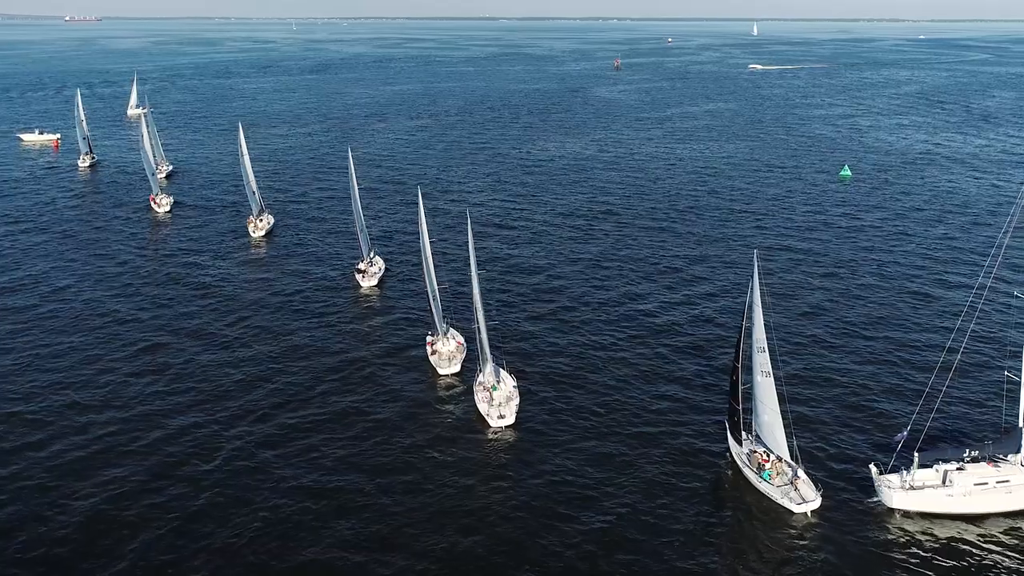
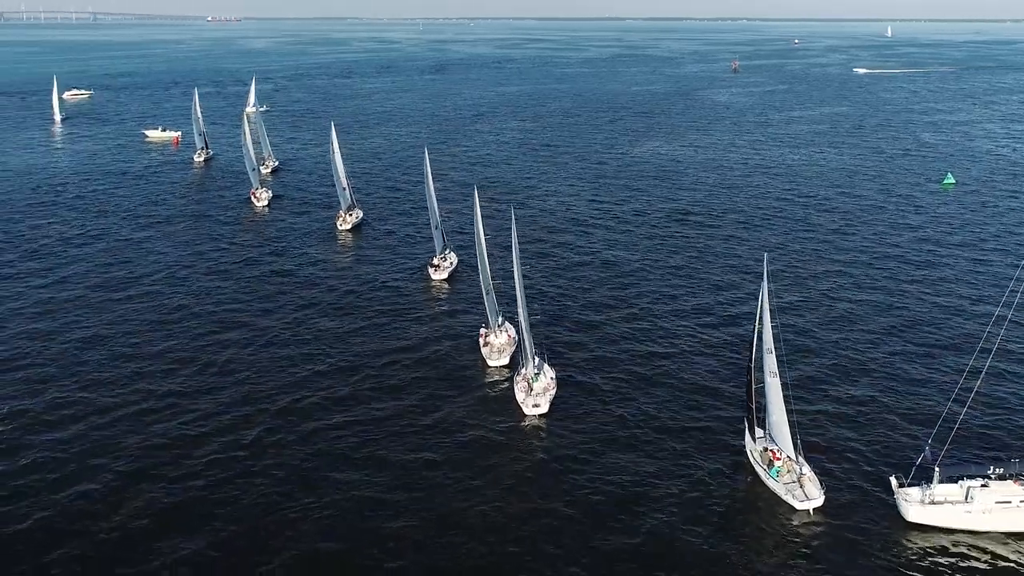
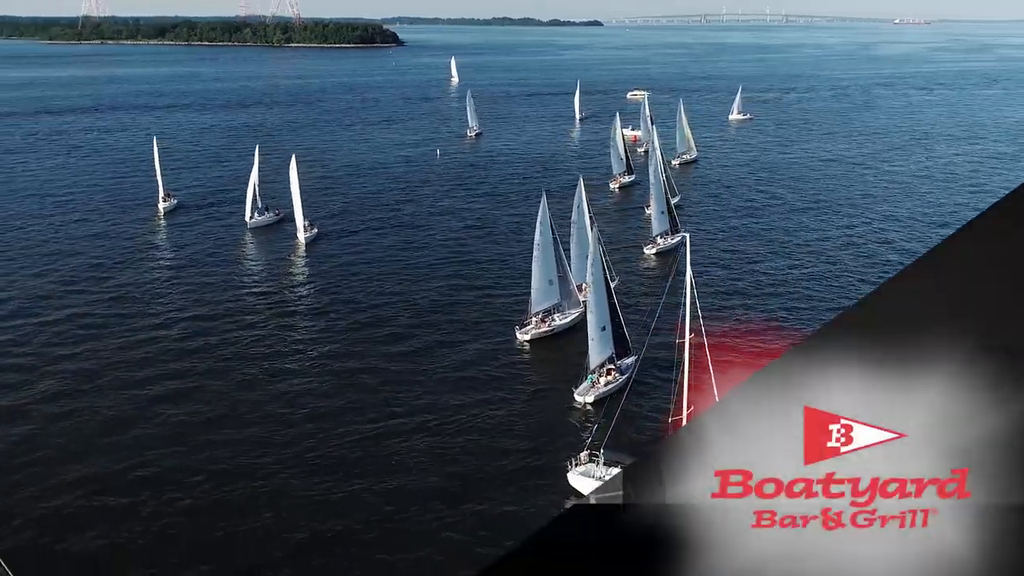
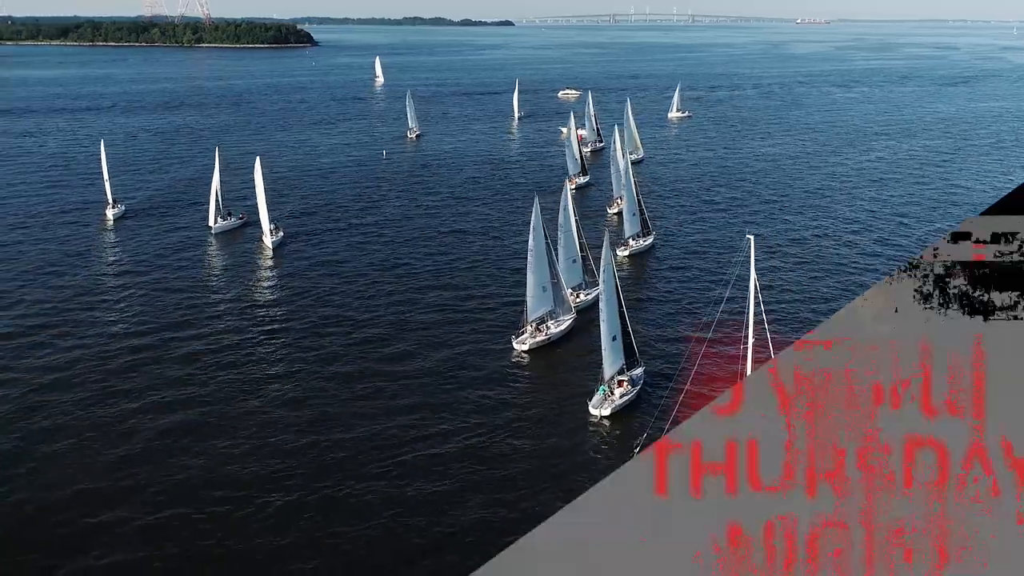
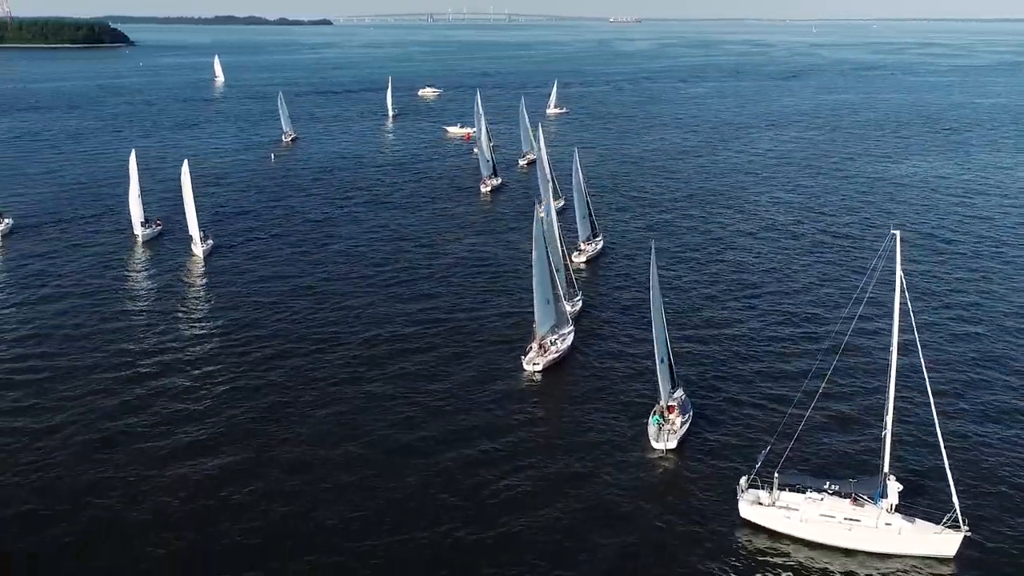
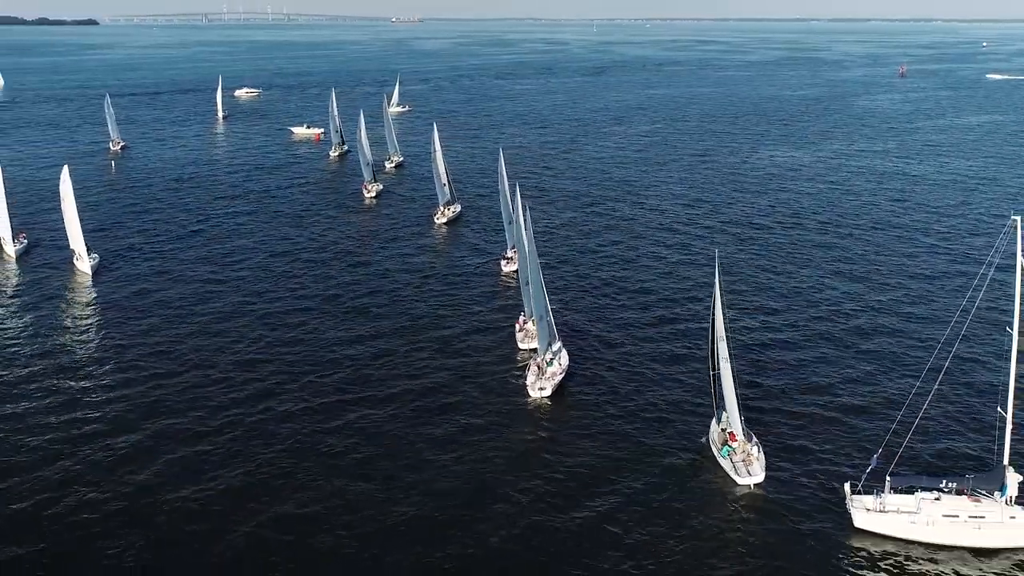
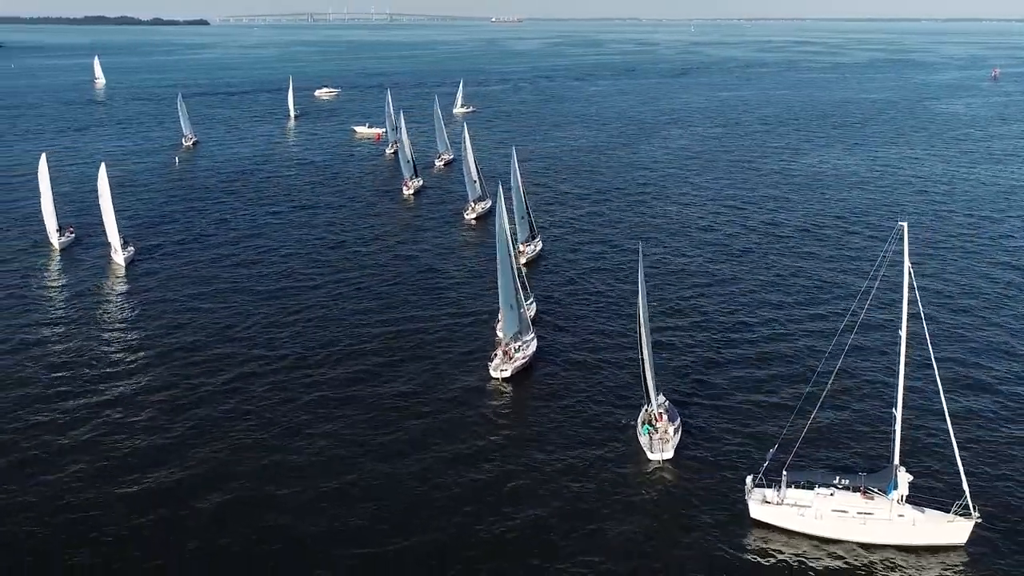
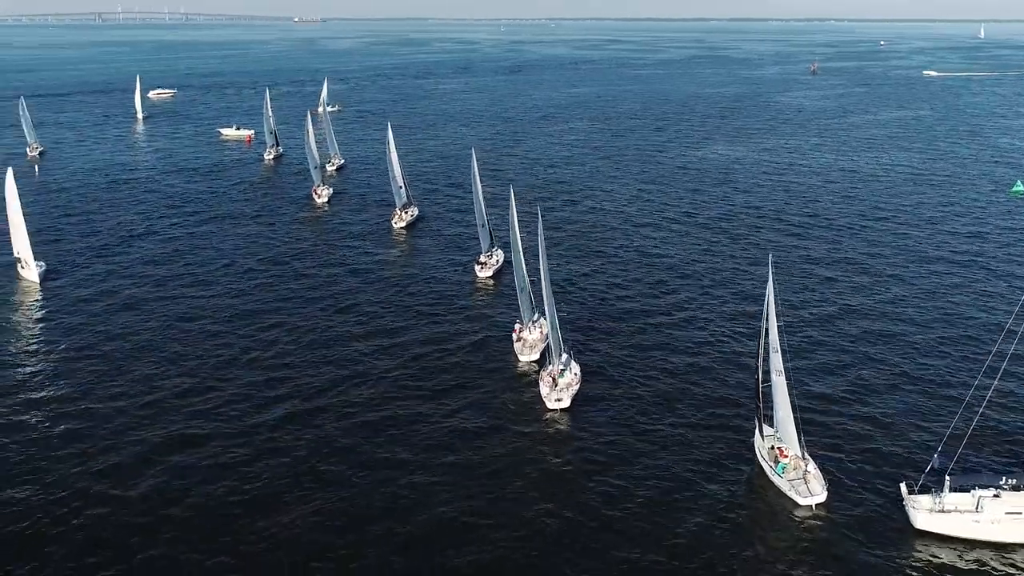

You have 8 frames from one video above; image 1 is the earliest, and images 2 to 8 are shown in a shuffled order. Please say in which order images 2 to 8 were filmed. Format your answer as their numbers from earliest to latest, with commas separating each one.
2, 8, 6, 7, 5, 4, 3
